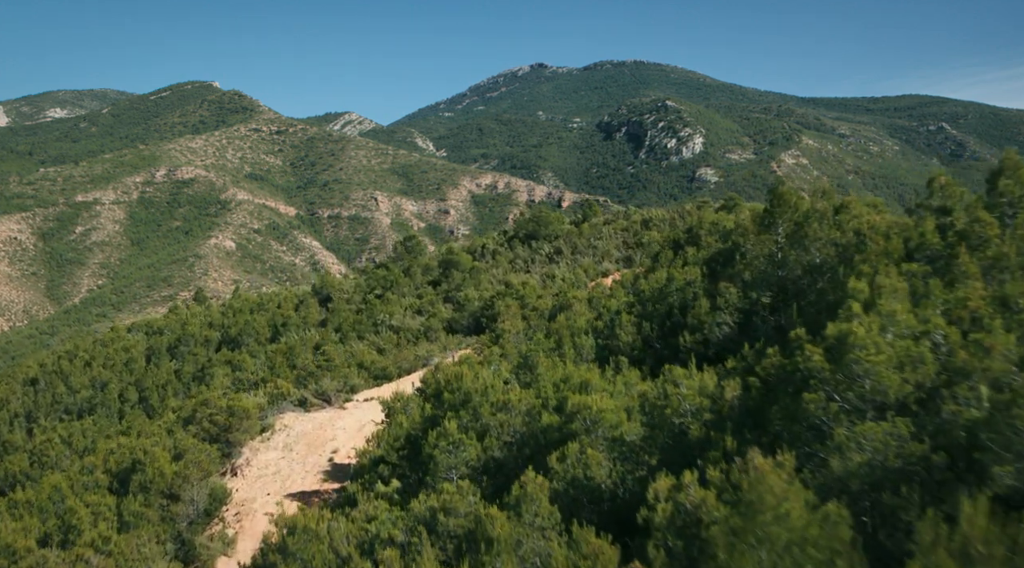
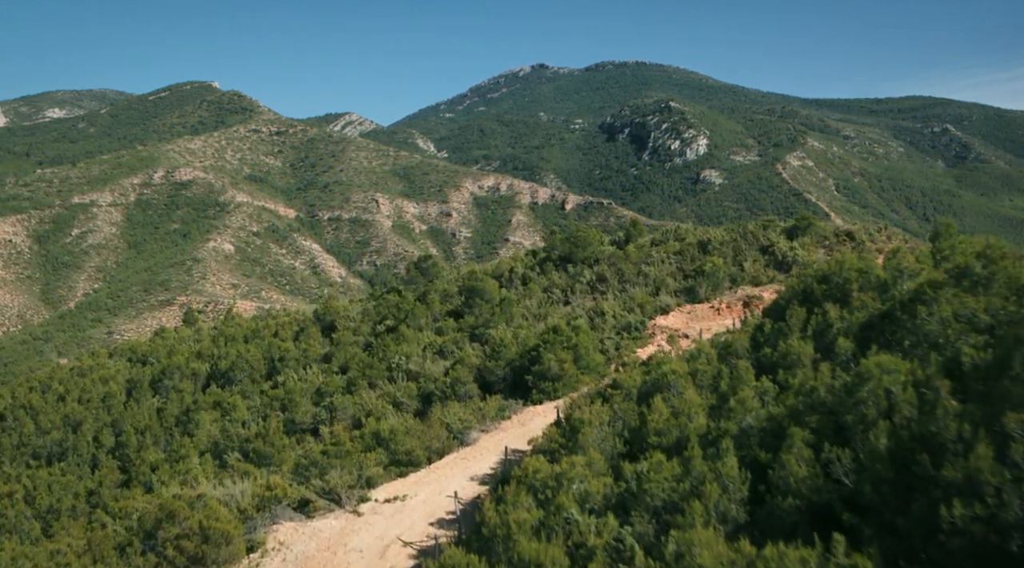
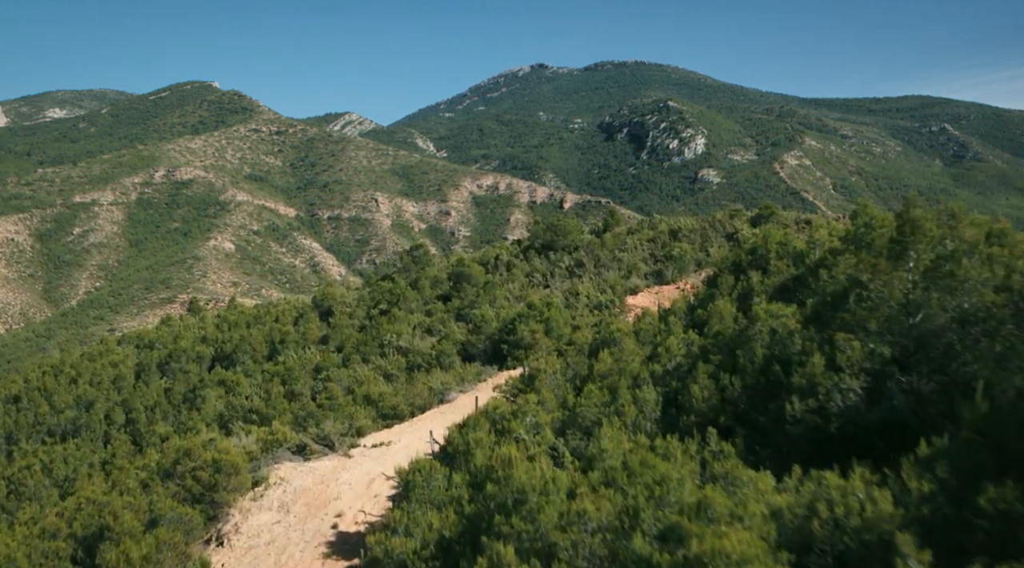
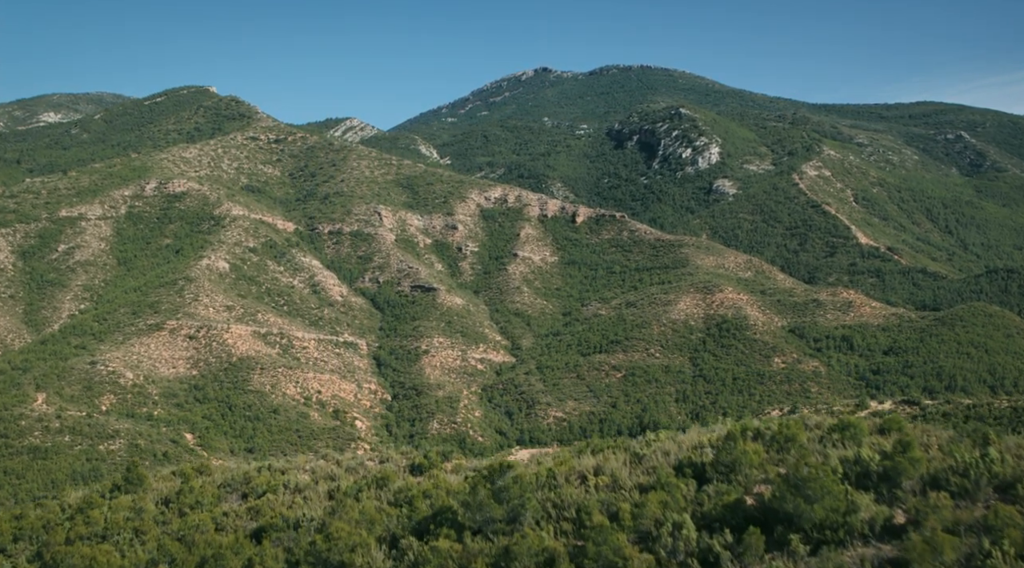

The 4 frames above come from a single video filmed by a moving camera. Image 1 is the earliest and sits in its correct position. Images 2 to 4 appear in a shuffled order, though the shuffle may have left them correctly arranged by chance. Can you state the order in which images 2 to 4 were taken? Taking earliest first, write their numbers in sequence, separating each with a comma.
3, 2, 4
